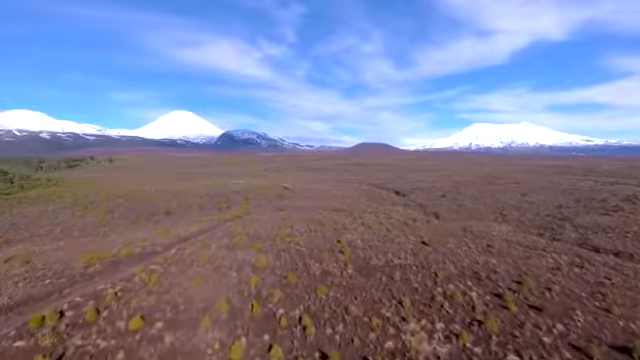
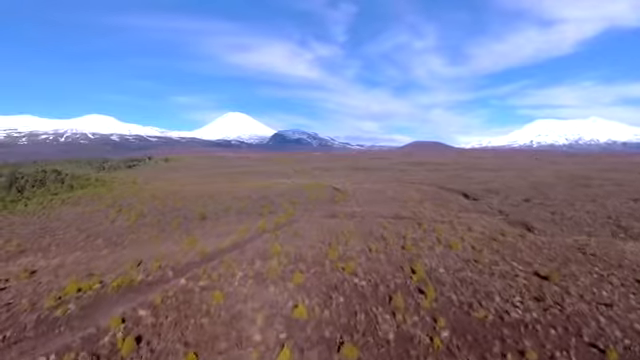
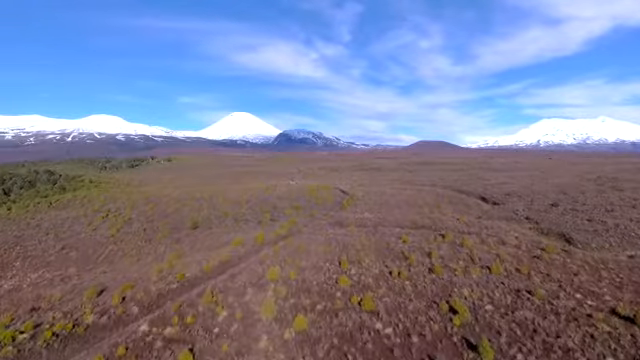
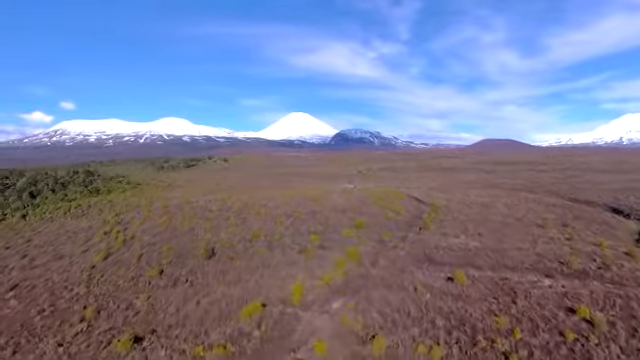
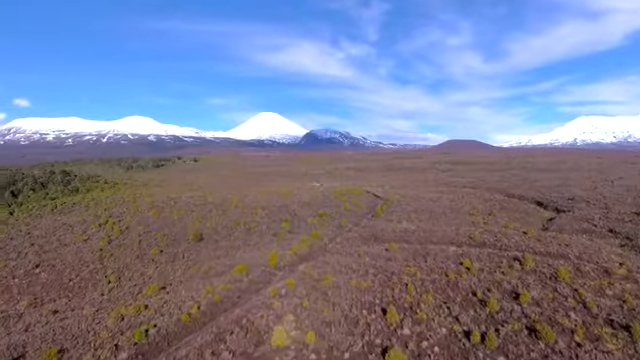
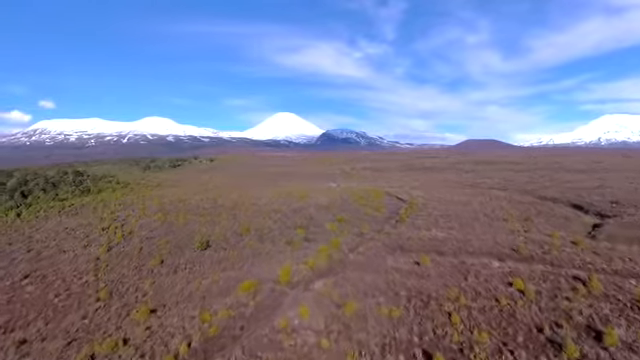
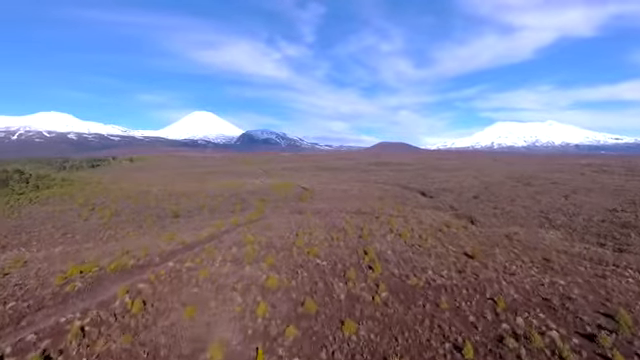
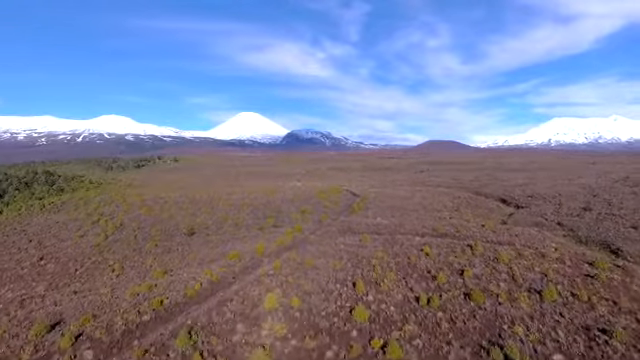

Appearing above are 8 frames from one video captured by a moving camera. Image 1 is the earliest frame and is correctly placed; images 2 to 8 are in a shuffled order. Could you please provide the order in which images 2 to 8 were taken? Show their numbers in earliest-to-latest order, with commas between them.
7, 2, 3, 8, 5, 6, 4
